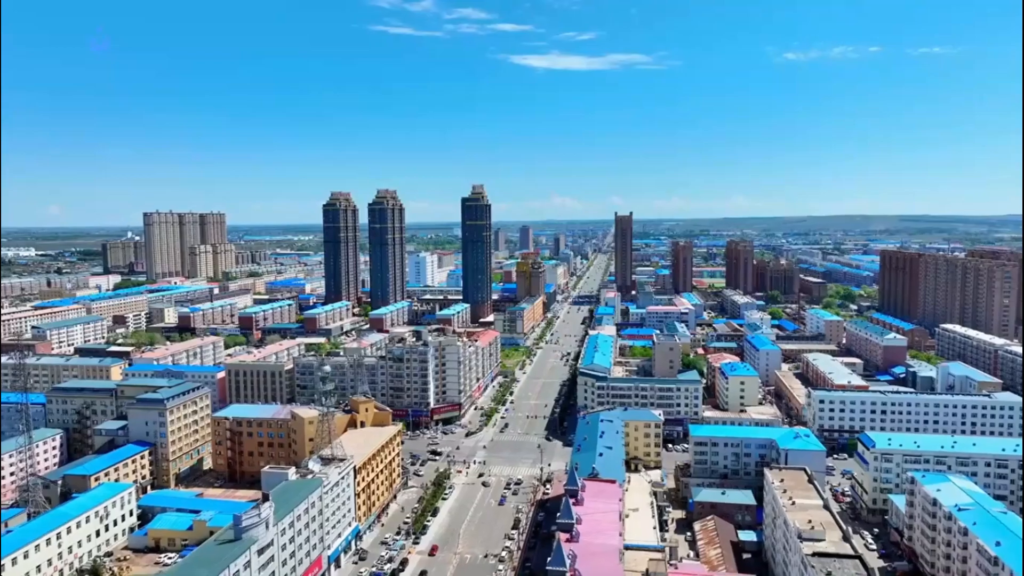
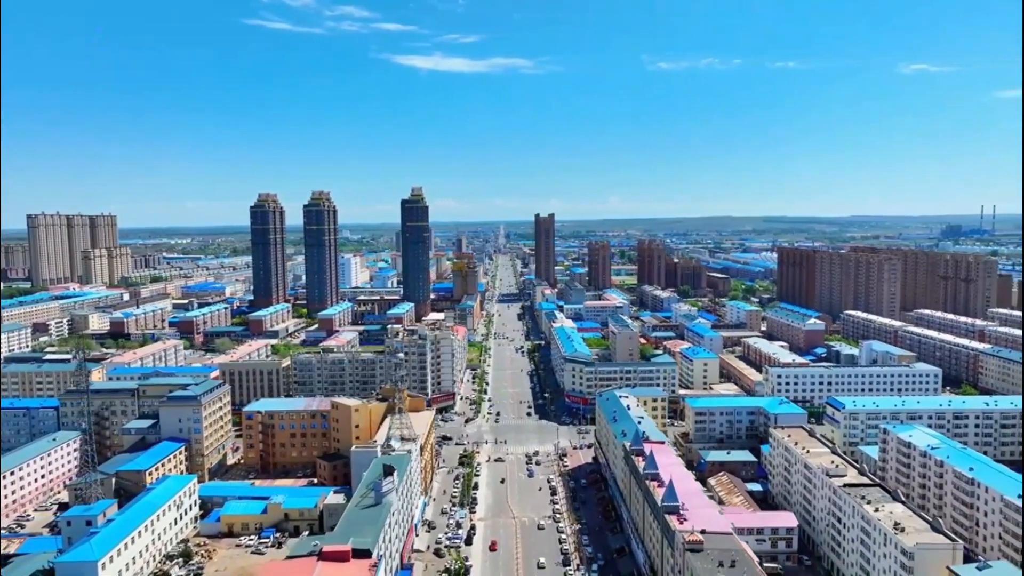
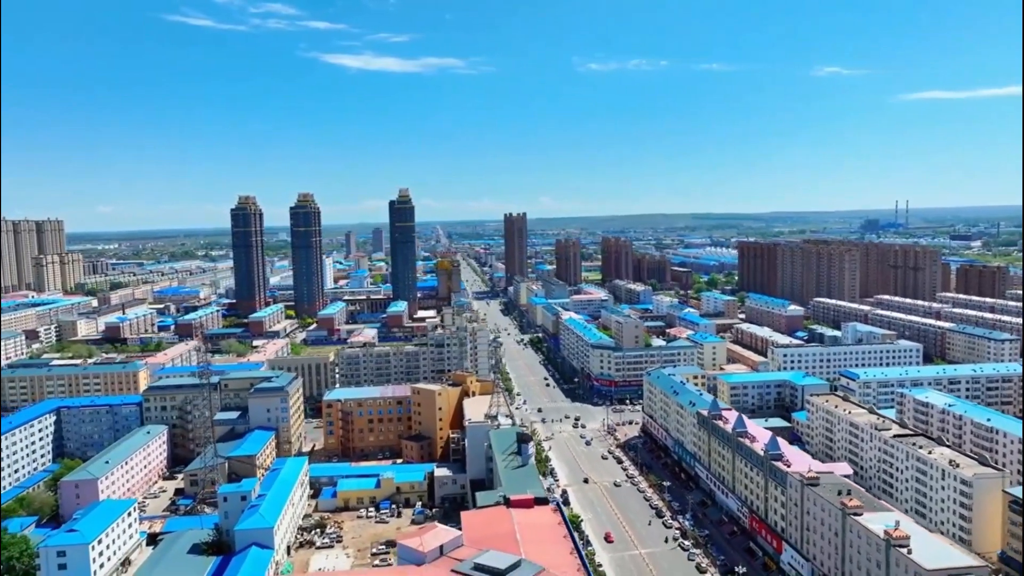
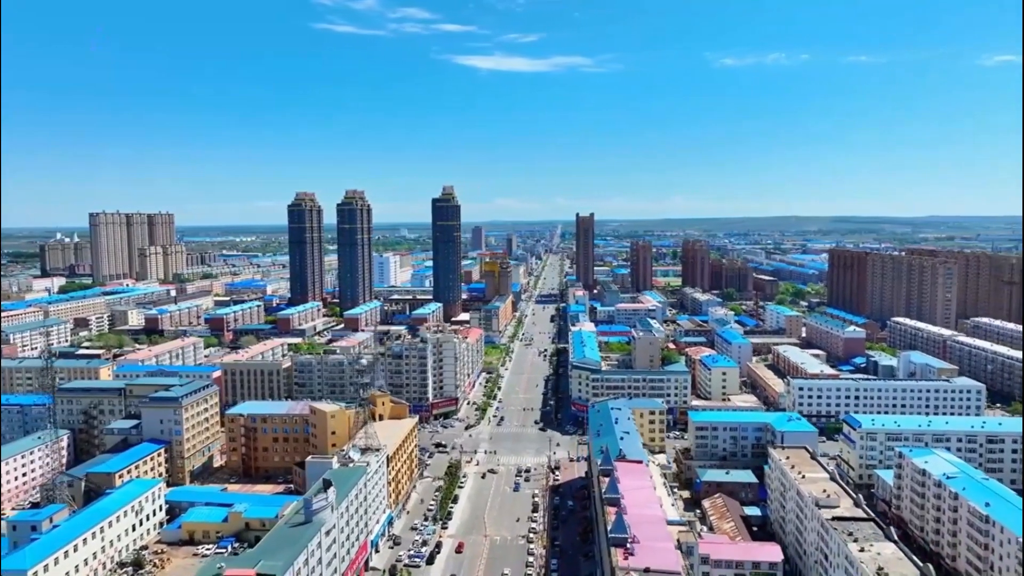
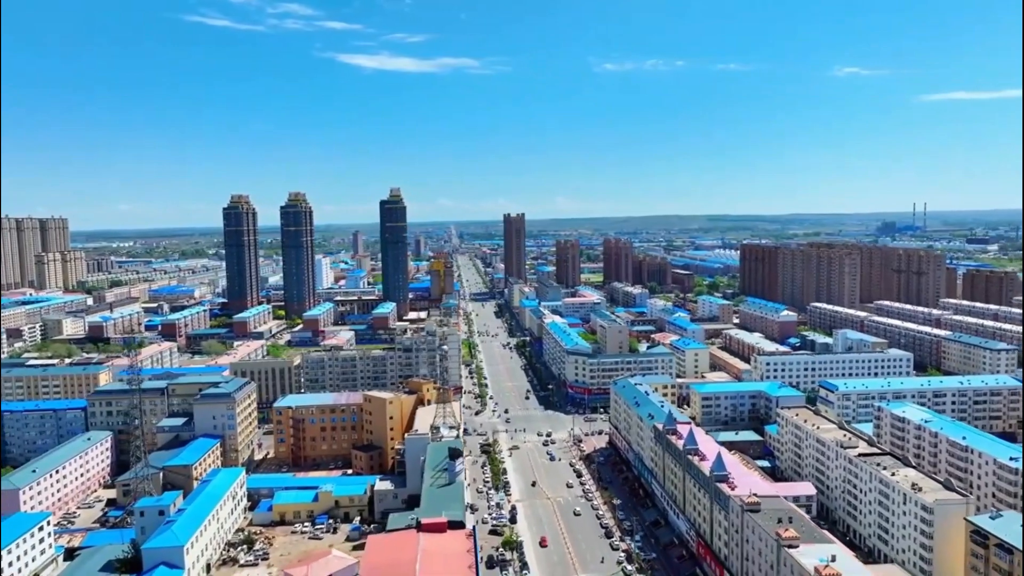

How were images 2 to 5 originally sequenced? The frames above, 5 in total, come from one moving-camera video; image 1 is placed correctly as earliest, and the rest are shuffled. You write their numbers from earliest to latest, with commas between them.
4, 2, 5, 3
